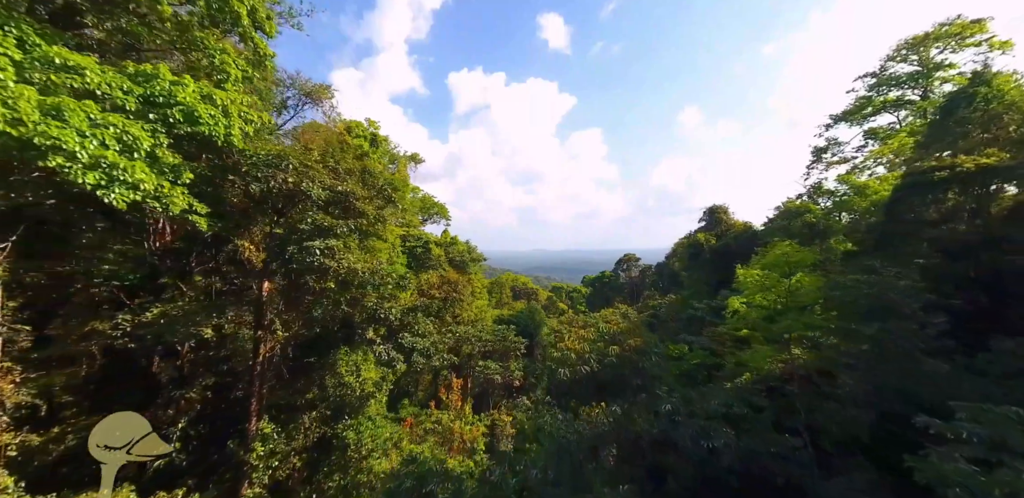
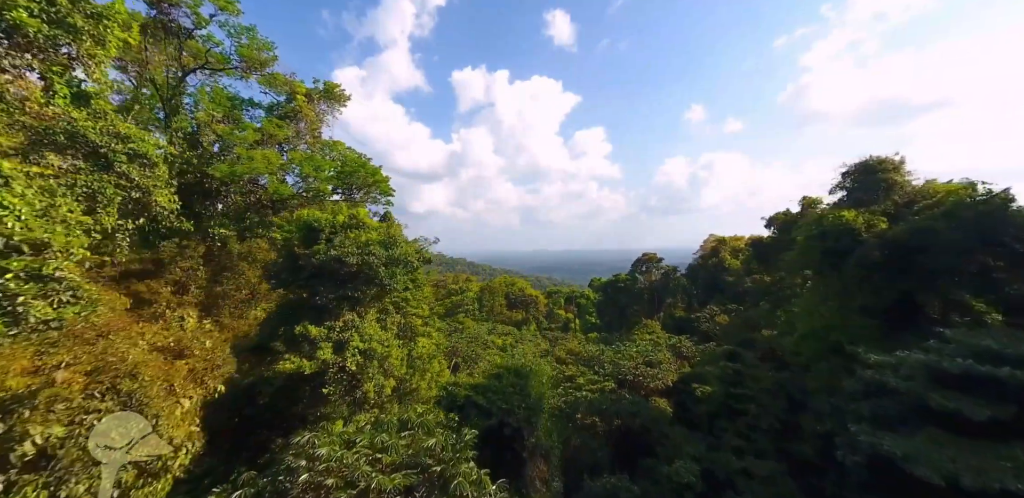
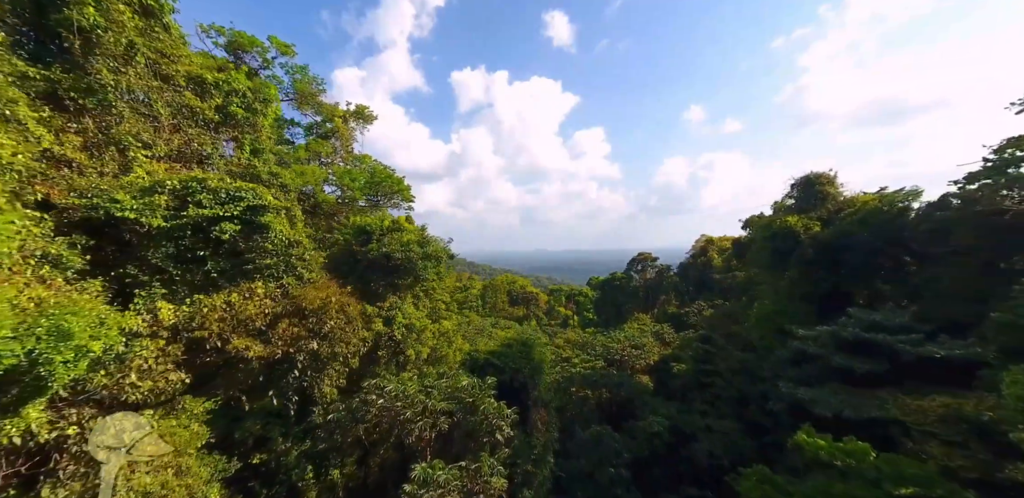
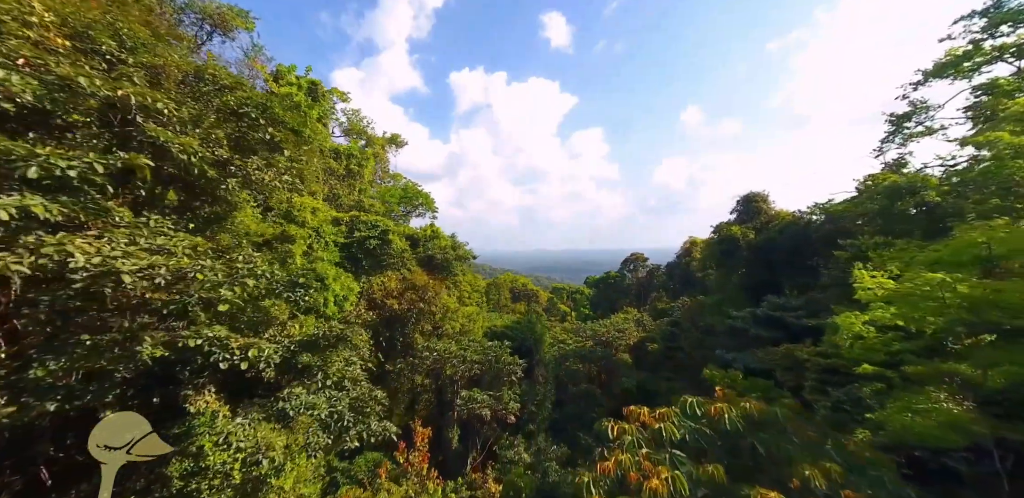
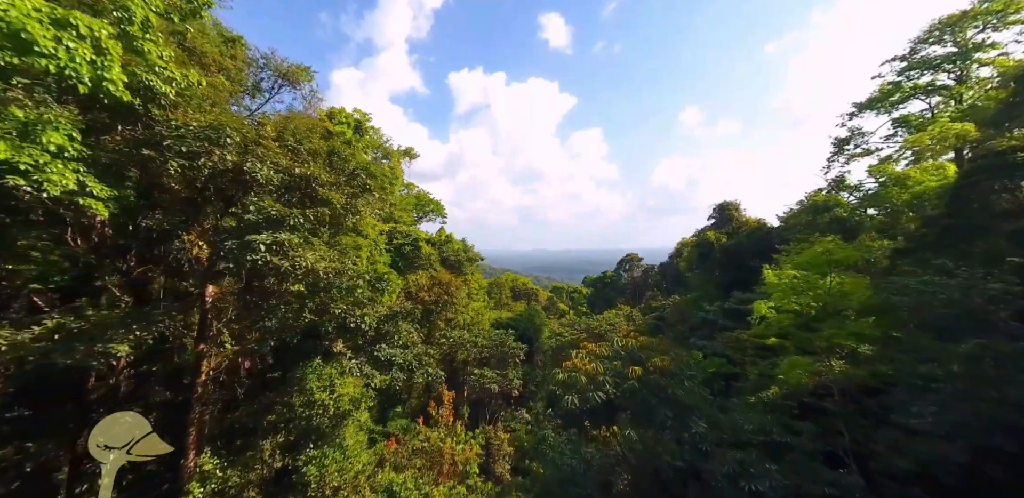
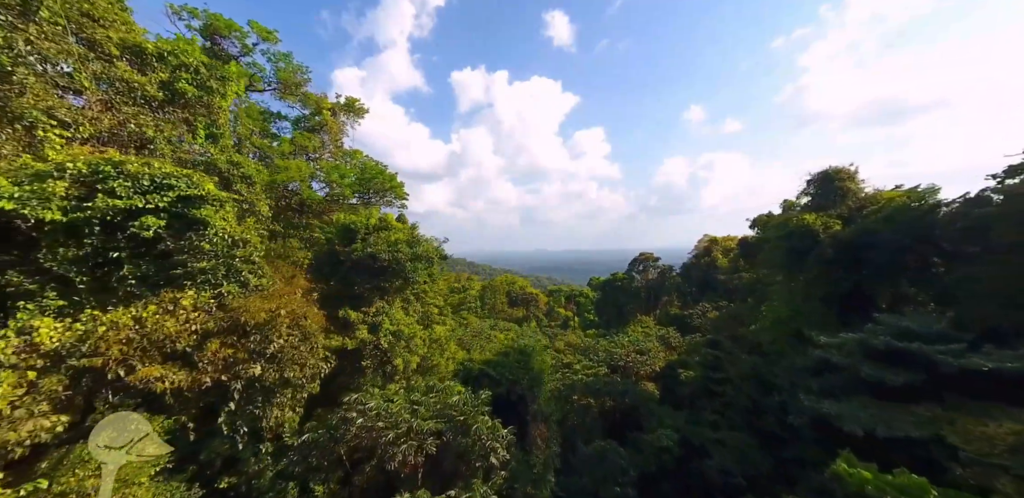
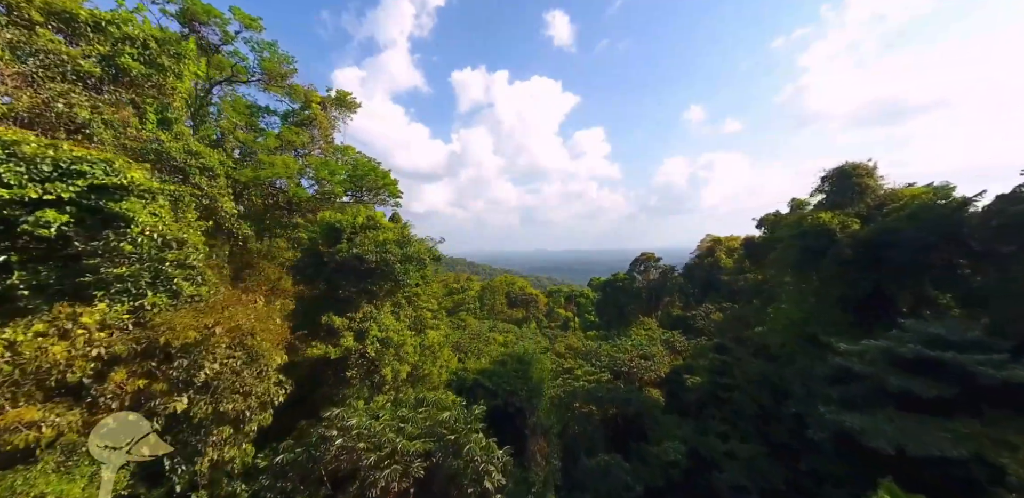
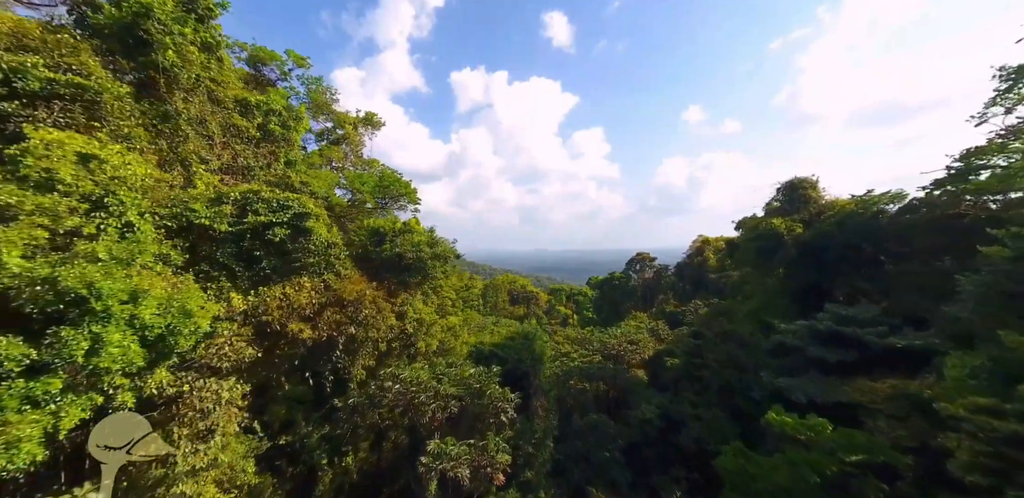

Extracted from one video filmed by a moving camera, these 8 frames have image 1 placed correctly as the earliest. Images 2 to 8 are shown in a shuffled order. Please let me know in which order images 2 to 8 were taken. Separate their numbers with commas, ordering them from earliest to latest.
5, 4, 8, 3, 6, 7, 2
